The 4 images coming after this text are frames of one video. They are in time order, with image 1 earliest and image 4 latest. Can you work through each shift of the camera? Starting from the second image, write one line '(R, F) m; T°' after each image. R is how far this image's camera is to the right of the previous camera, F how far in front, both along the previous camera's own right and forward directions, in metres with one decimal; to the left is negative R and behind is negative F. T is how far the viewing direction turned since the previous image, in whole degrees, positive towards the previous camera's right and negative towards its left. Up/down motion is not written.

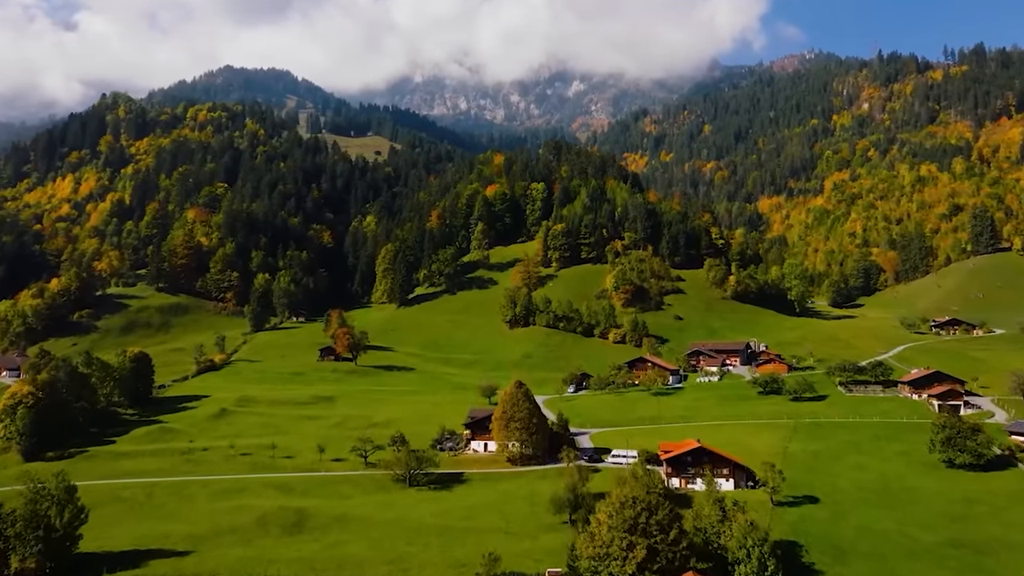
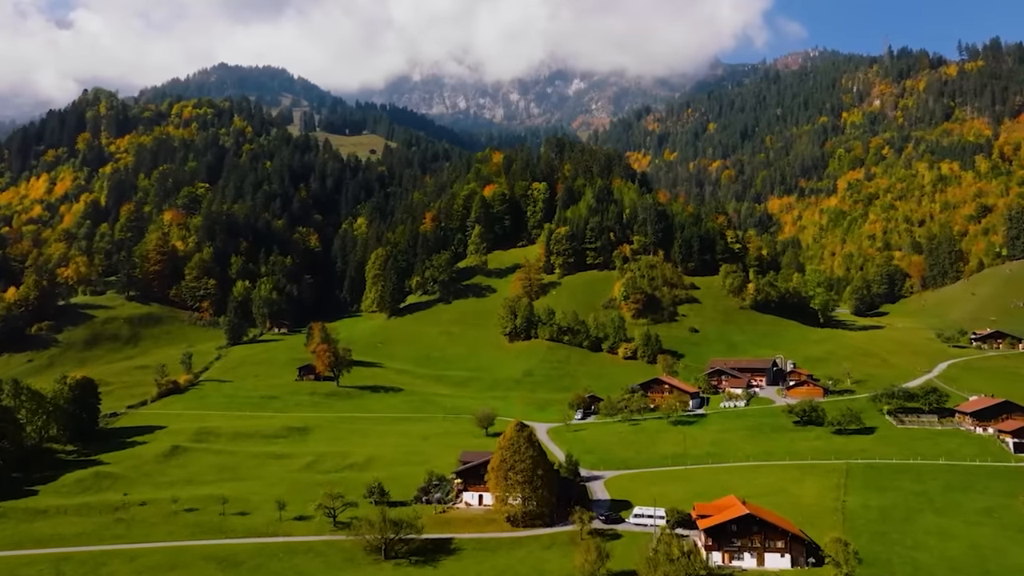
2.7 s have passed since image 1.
(0.0, +15.8) m; 0°
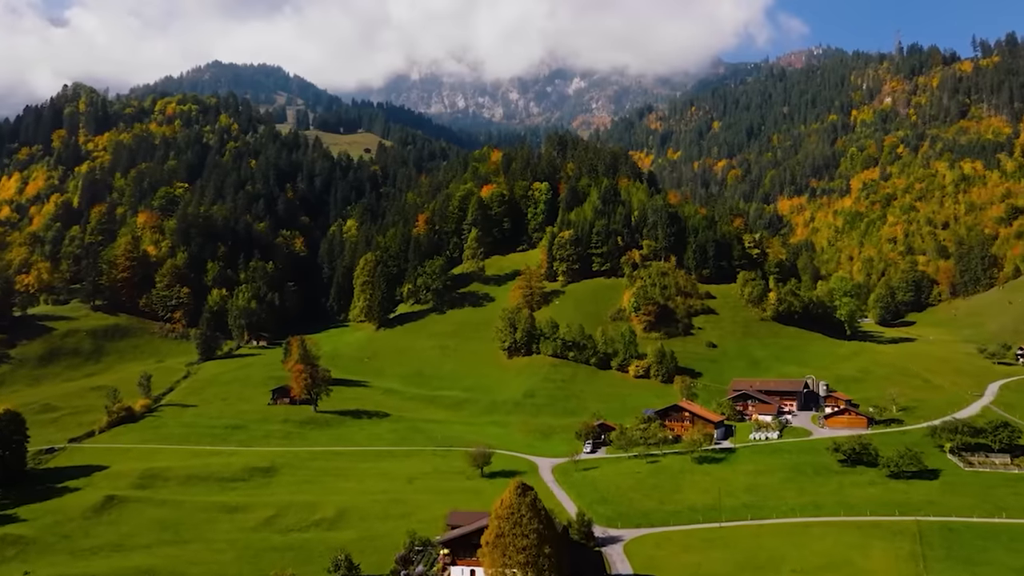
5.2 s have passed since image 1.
(0.0, +15.4) m; 0°
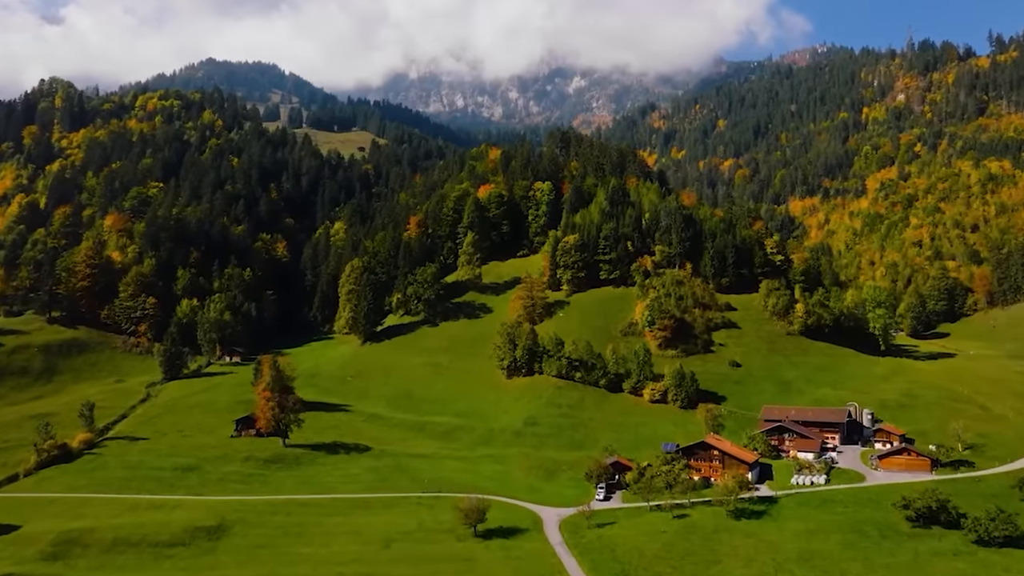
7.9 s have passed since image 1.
(0.0, +16.4) m; 0°
